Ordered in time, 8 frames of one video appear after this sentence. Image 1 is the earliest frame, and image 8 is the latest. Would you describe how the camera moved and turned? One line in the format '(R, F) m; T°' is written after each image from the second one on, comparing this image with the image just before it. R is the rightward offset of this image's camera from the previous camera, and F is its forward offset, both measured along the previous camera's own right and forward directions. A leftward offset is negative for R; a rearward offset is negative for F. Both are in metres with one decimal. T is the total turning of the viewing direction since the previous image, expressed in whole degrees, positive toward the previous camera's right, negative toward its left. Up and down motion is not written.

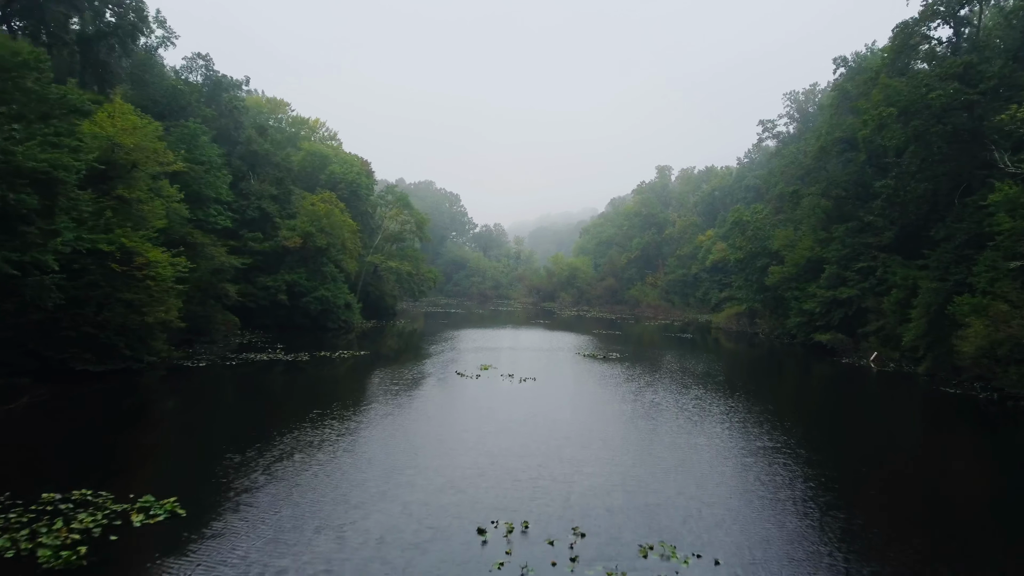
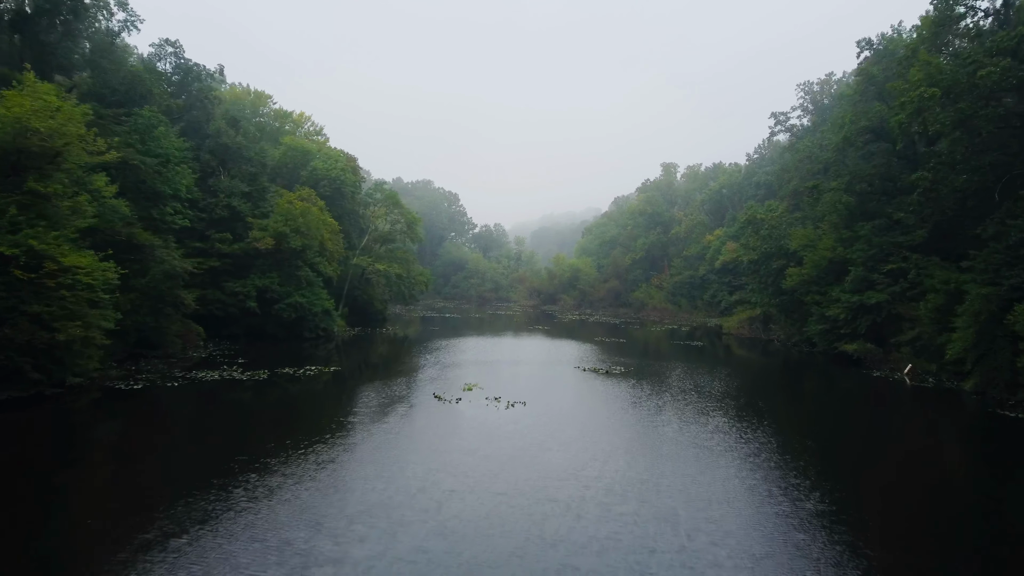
(+0.6, +3.0) m; 0°
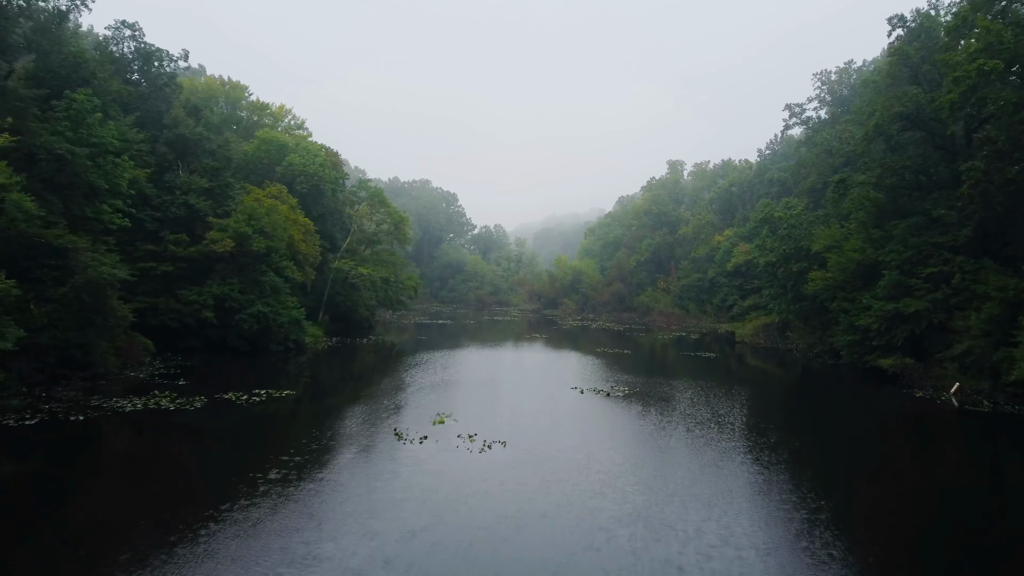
(+0.7, +3.4) m; 0°
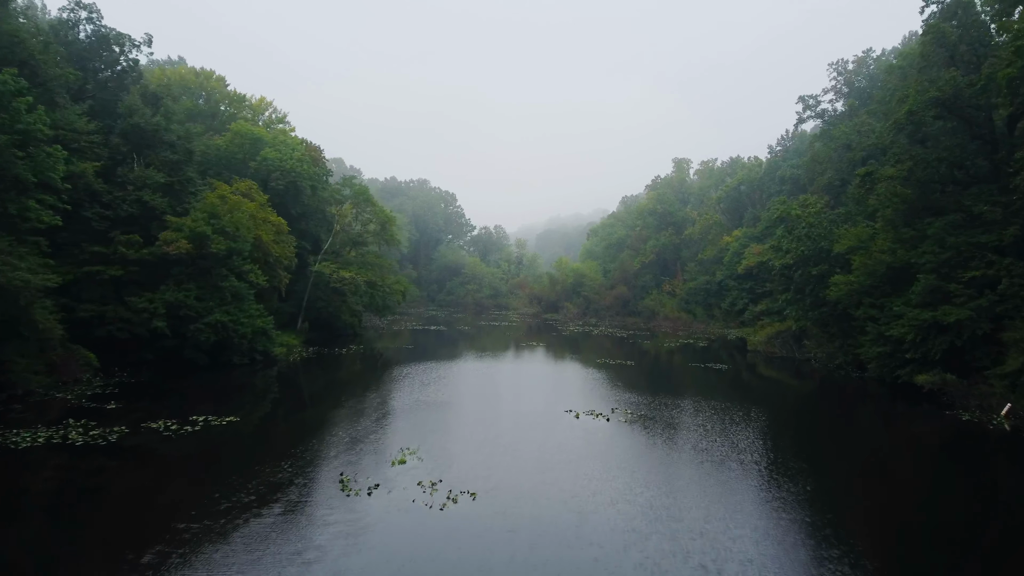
(+0.7, +2.9) m; 0°
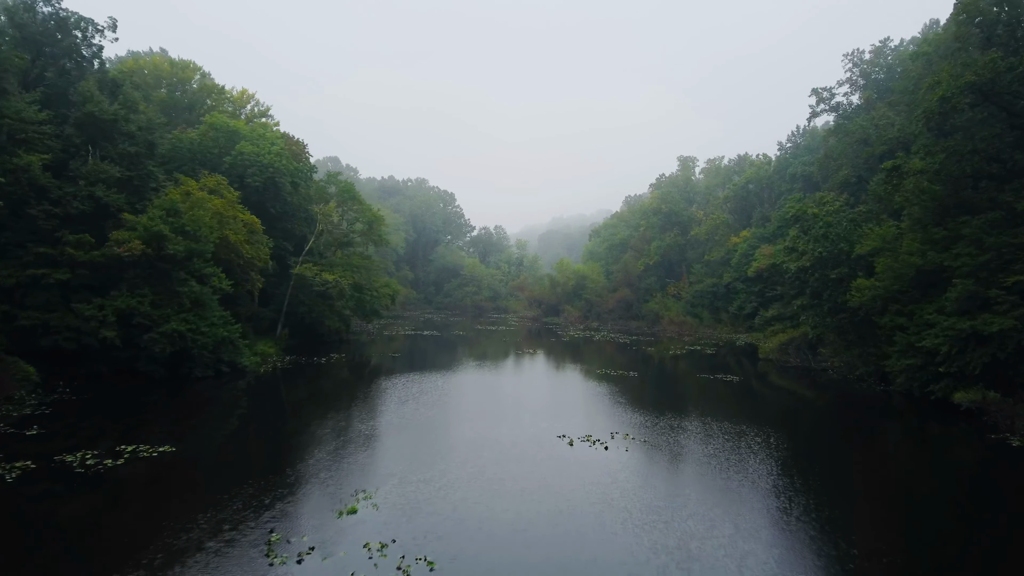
(+0.6, +2.4) m; 0°
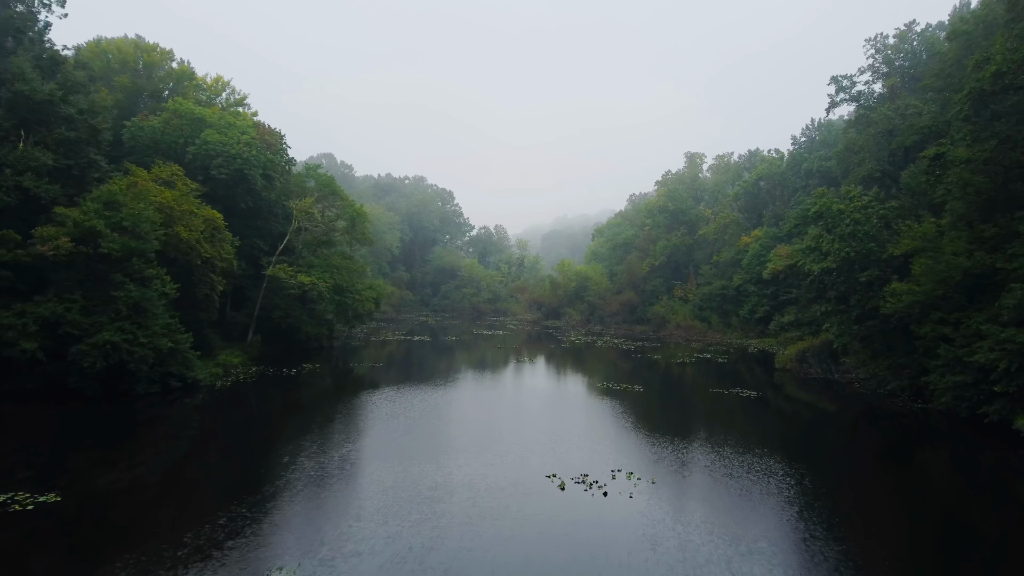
(+0.6, +3.0) m; 0°
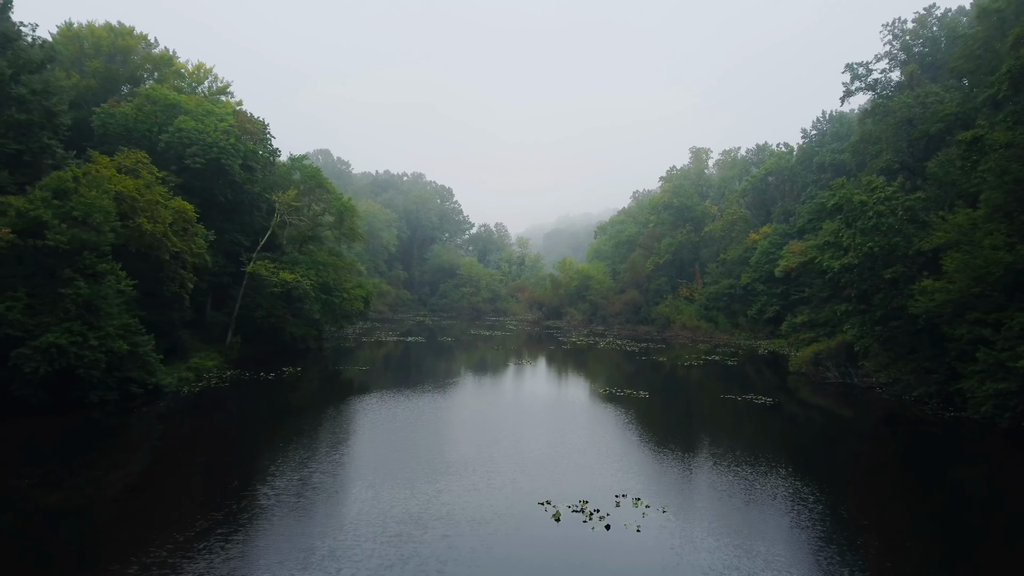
(+0.3, +2.0) m; 0°
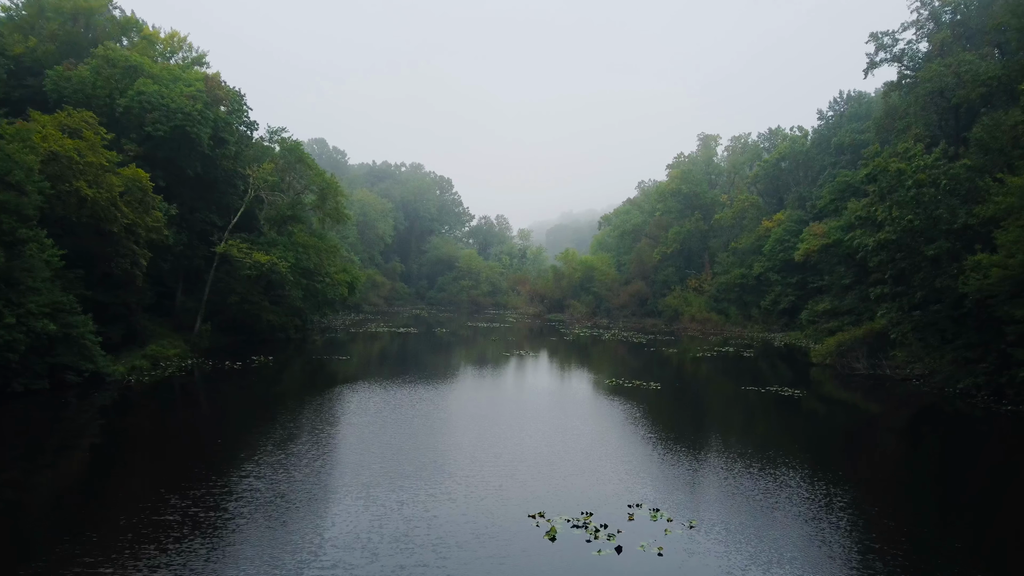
(+0.3, +2.6) m; 0°
